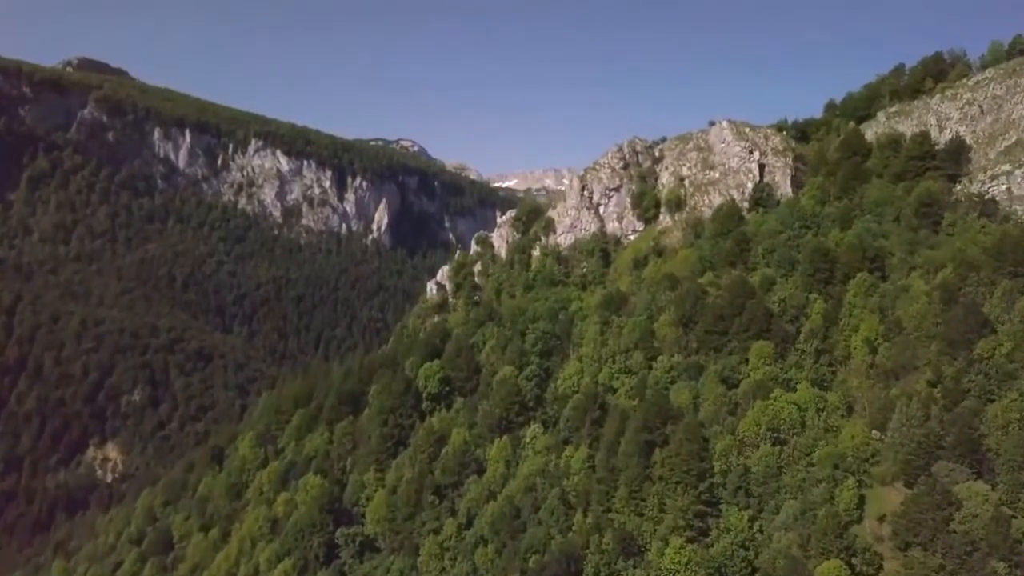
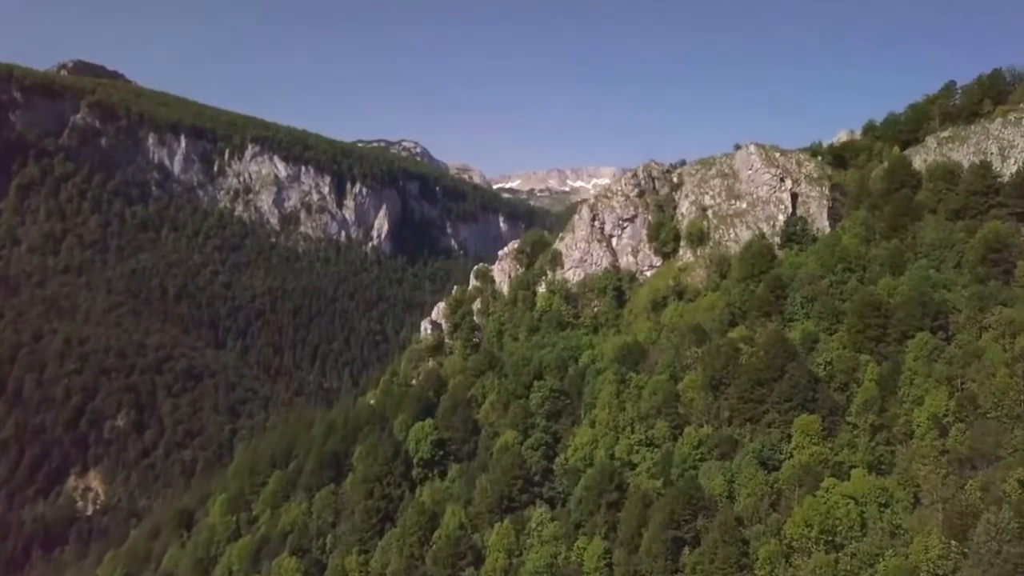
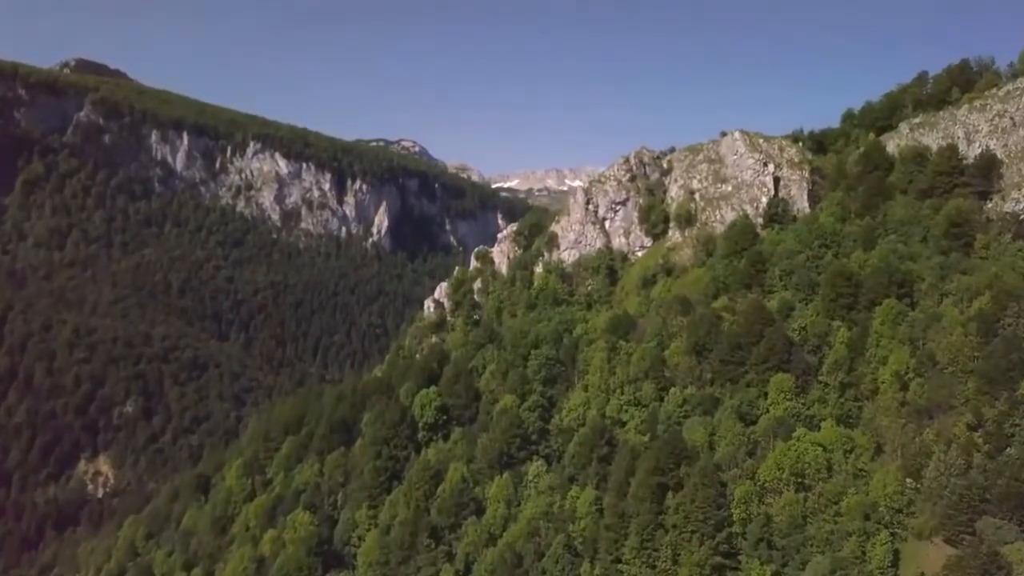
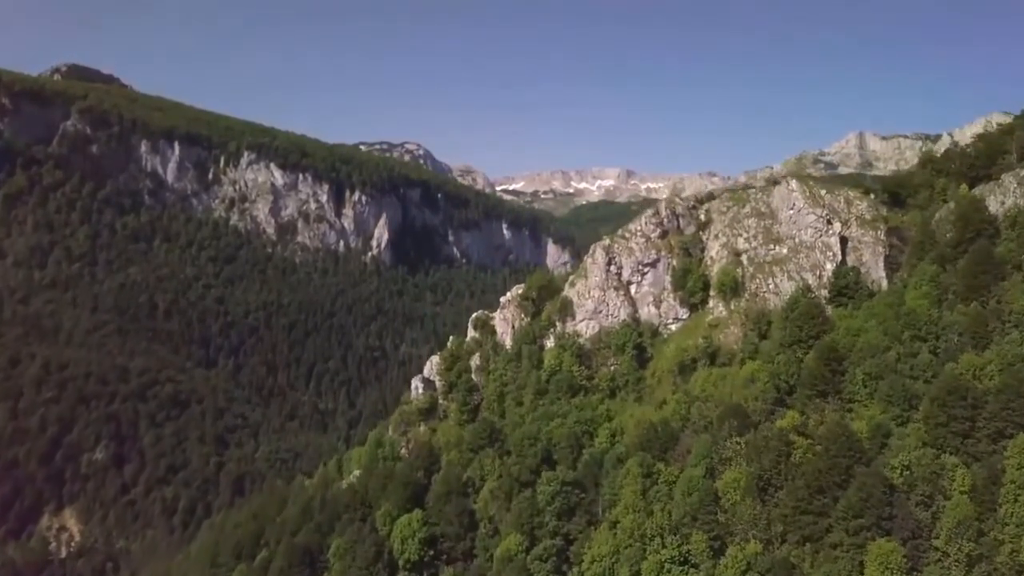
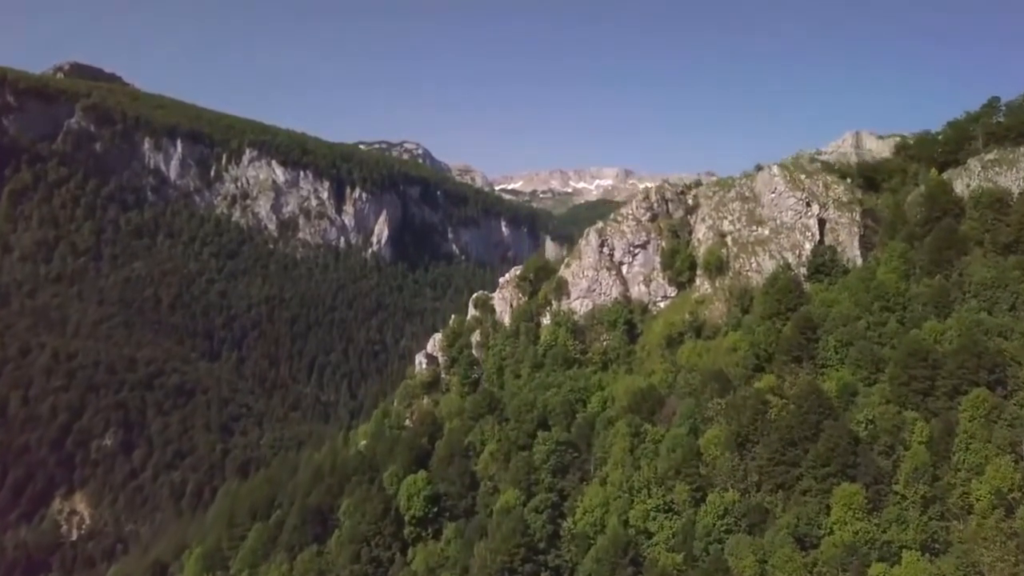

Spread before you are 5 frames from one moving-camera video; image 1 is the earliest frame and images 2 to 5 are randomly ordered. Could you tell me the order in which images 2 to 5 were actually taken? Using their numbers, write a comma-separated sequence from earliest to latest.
3, 2, 5, 4
